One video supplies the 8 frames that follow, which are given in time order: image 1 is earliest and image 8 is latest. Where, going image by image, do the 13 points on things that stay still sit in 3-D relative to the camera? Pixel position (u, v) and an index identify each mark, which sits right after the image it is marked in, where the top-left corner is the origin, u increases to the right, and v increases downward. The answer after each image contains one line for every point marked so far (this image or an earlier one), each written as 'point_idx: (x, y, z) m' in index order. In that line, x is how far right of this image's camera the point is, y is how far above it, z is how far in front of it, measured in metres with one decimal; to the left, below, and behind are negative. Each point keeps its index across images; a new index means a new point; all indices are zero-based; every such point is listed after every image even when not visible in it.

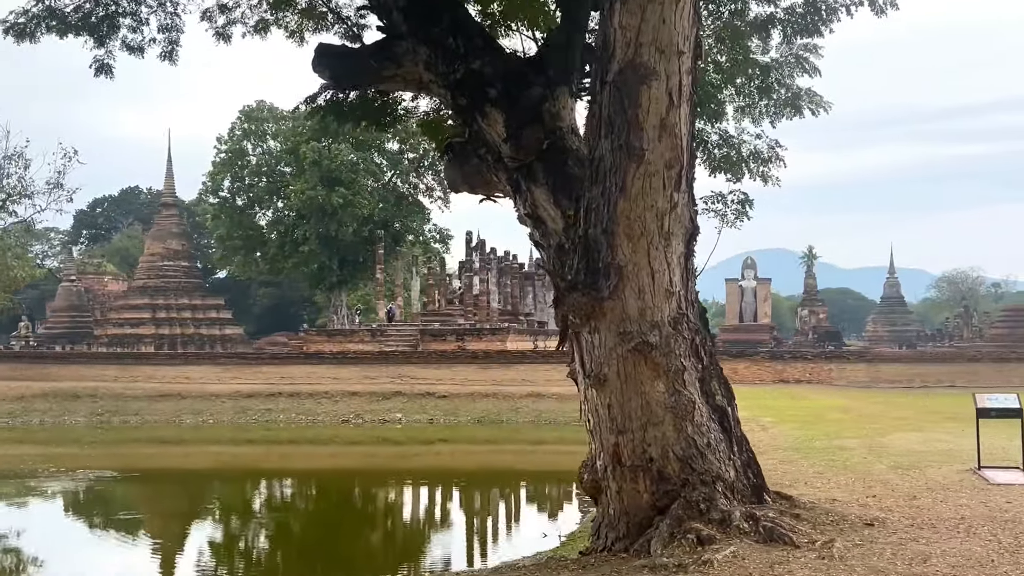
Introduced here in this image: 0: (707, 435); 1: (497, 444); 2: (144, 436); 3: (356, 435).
0: (+1.0, -0.8, +4.6) m
1: (-0.6, -3.4, +18.4) m
2: (-8.7, -3.5, +20.0) m
3: (-3.7, -3.4, +19.6) m
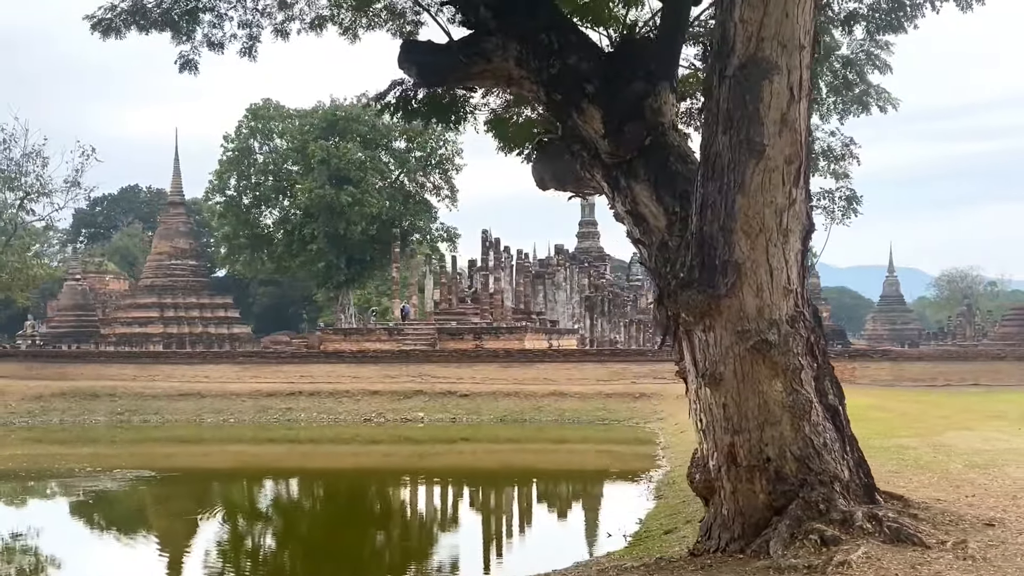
0: (+1.6, -0.8, +4.5) m
1: (-0.1, -3.4, +18.3) m
2: (-8.2, -3.4, +19.9) m
3: (-3.2, -3.4, +19.5) m
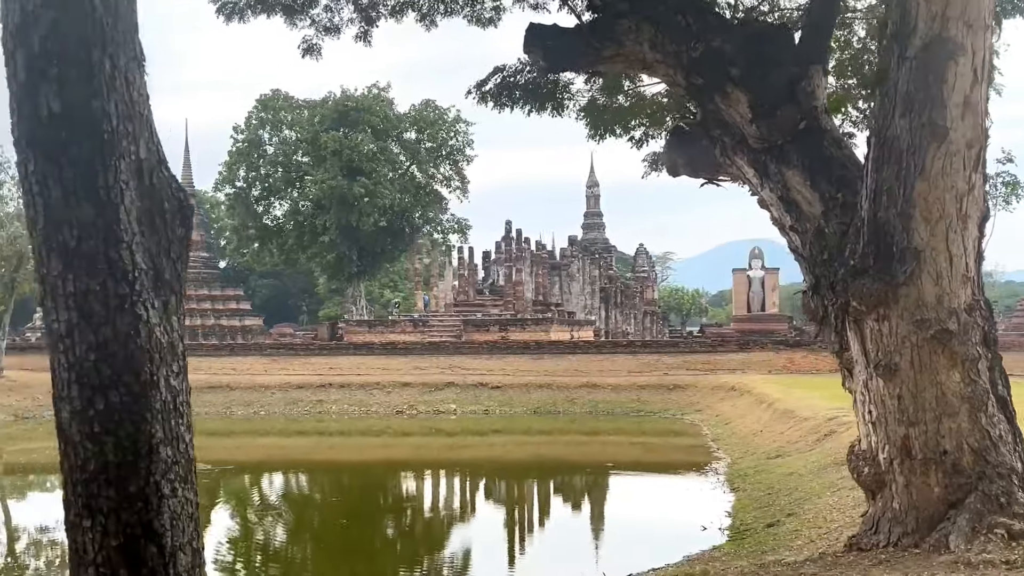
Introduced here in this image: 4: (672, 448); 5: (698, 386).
0: (+2.5, -0.7, +4.4) m
1: (+0.7, -3.2, +18.2) m
2: (-7.4, -3.2, +19.8) m
3: (-2.4, -3.2, +19.4) m
4: (+2.9, -3.1, +16.3) m
5: (+4.3, -2.2, +19.5) m
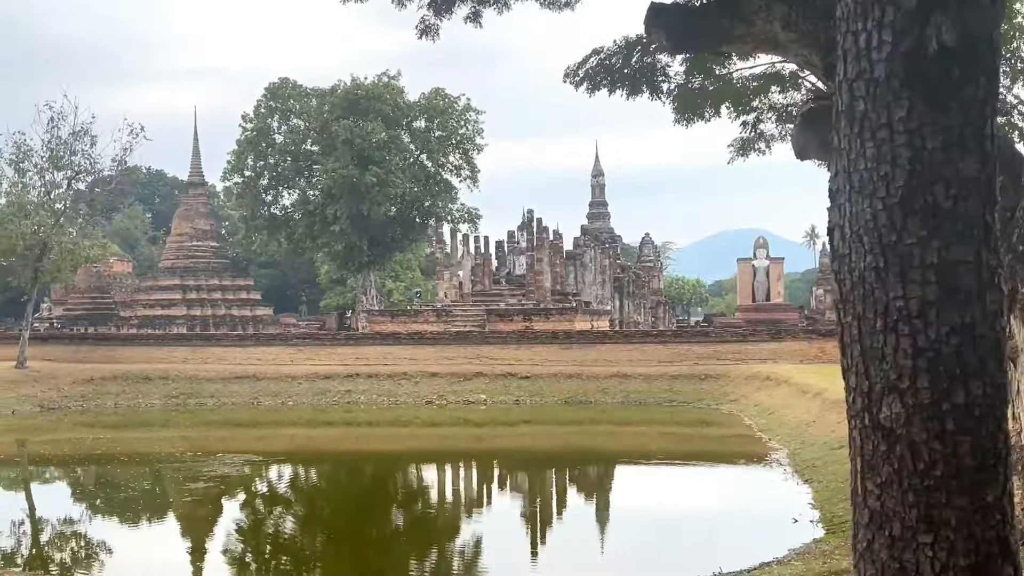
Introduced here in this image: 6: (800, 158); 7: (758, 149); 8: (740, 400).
0: (+3.3, -0.6, +4.3) m
1: (+1.5, -2.9, +18.1) m
2: (-6.7, -3.0, +19.6) m
3: (-1.7, -2.9, +19.2) m
4: (+3.7, -2.9, +16.2) m
5: (+5.0, -2.0, +19.4) m
6: (+1.8, +0.8, +5.4) m
7: (+2.3, +1.3, +7.8) m
8: (+4.9, -2.4, +18.2) m
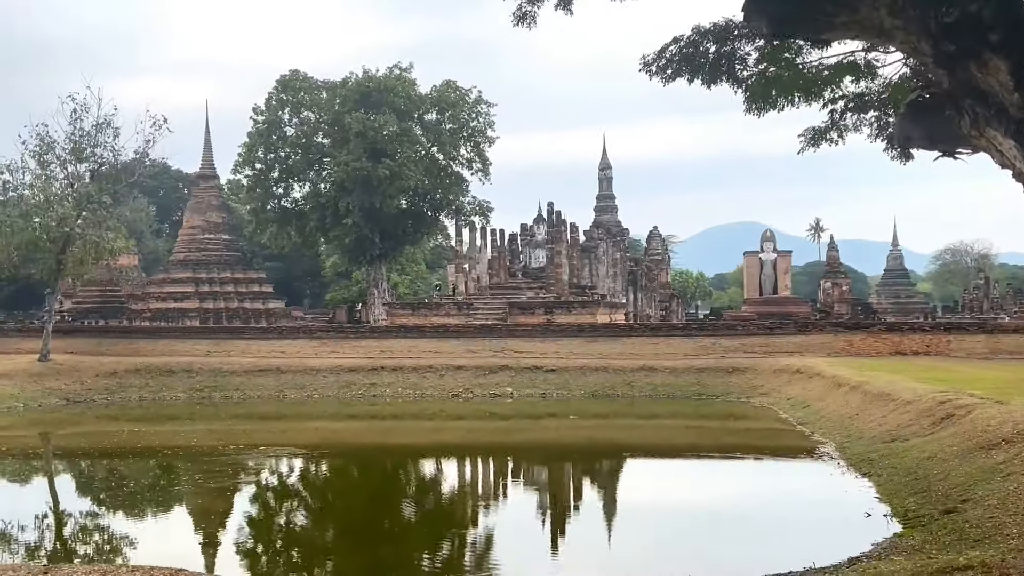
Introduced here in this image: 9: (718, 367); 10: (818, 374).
0: (+3.9, -0.6, +4.2) m
1: (+2.1, -2.8, +18.0) m
2: (-6.1, -2.8, +19.6) m
3: (-1.1, -2.7, +19.2) m
4: (+4.3, -2.7, +16.2) m
5: (+5.6, -1.8, +19.3) m
6: (+2.4, +0.9, +5.3) m
7: (+2.9, +1.3, +7.7) m
8: (+5.5, -2.2, +18.1) m
9: (+4.8, -1.9, +19.8) m
10: (+6.3, -1.8, +17.4) m
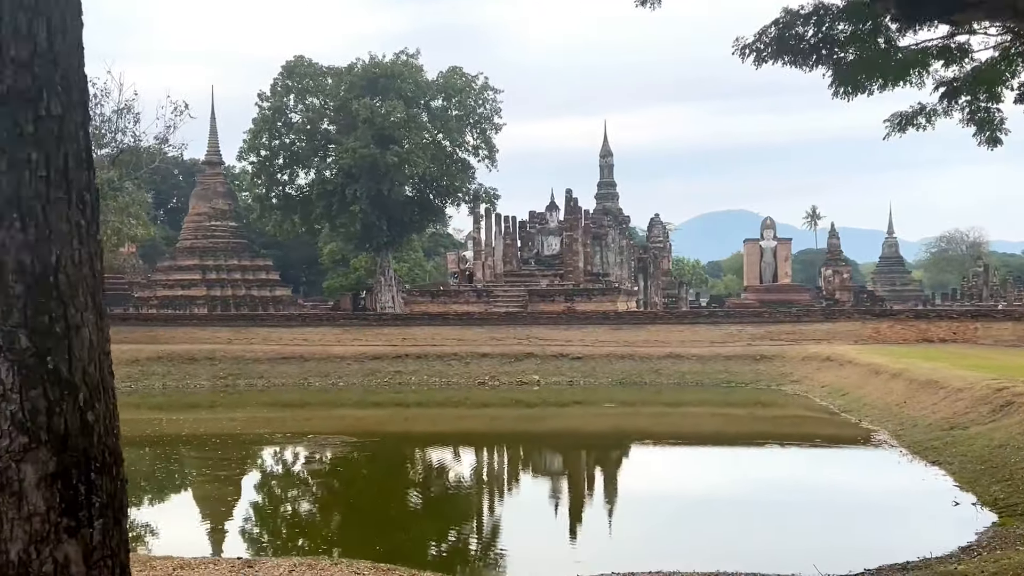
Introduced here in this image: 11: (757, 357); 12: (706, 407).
0: (+4.7, -0.5, +4.1) m
1: (+2.7, -2.5, +18.0) m
2: (-5.4, -2.5, +19.5) m
3: (-0.4, -2.5, +19.1) m
4: (+4.9, -2.5, +16.1) m
5: (+6.3, -1.5, +19.3) m
6: (+3.2, +1.0, +5.2) m
7: (+3.6, +1.5, +7.6) m
8: (+6.2, -2.0, +18.1) m
9: (+5.4, -1.6, +19.7) m
10: (+6.9, -1.5, +17.4) m
11: (+5.7, -1.6, +19.6) m
12: (+4.2, -2.5, +17.6) m
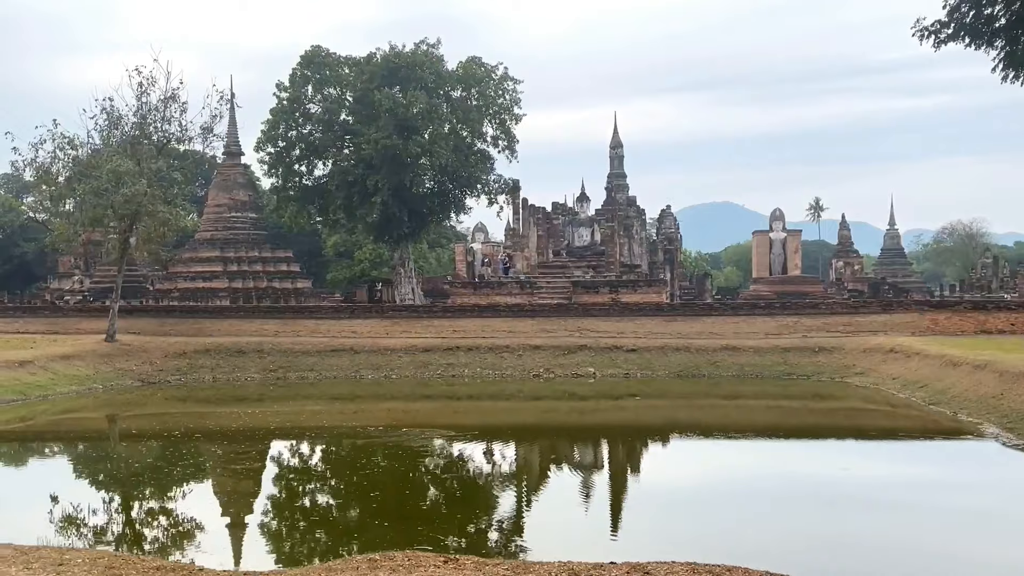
0: (+6.1, -0.5, +3.9) m
1: (+4.0, -2.3, +17.8) m
2: (-4.1, -2.3, +19.2) m
3: (+0.9, -2.3, +18.9) m
4: (+6.3, -2.3, +16.0) m
5: (+7.5, -1.3, +19.2) m
6: (+4.6, +1.0, +5.0) m
7: (+5.0, +1.5, +7.4) m
8: (+7.5, -1.8, +18.0) m
9: (+6.7, -1.4, +19.6) m
10: (+8.2, -1.3, +17.3) m
11: (+6.9, -1.4, +19.4) m
12: (+5.5, -2.3, +17.5) m
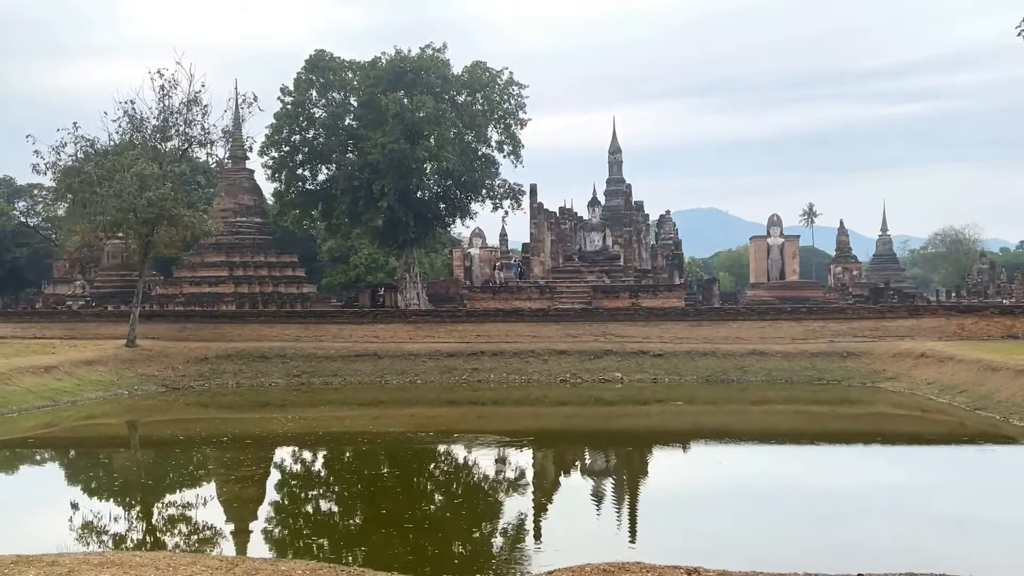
0: (+6.9, -0.5, +3.9) m
1: (+4.7, -2.4, +17.7) m
2: (-3.5, -2.5, +19.0) m
3: (+1.5, -2.4, +18.8) m
4: (+6.9, -2.4, +15.9) m
5: (+8.2, -1.5, +19.1) m
6: (+5.4, +1.0, +5.0) m
7: (+5.8, +1.5, +7.3) m
8: (+8.1, -1.9, +17.9) m
9: (+7.3, -1.5, +19.5) m
10: (+8.9, -1.4, +17.2) m
11: (+7.6, -1.5, +19.4) m
12: (+6.1, -2.4, +17.4) m
